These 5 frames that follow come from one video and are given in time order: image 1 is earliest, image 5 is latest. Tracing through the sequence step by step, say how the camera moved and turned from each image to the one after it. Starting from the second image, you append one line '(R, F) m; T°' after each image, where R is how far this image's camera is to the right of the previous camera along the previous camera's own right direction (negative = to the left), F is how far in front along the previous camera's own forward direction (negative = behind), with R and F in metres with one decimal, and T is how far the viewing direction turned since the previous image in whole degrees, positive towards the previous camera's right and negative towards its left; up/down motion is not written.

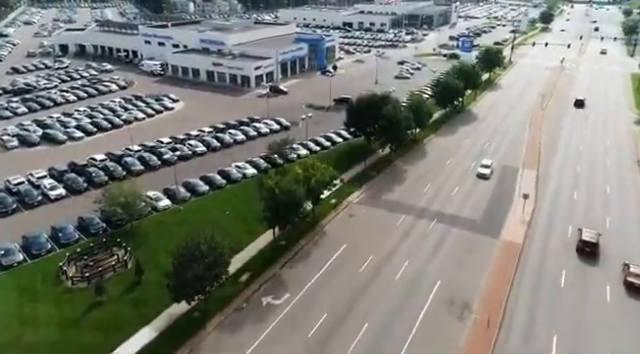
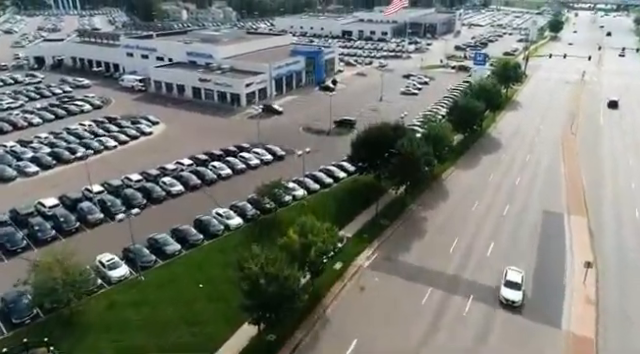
(-0.2, +7.8) m; 0°
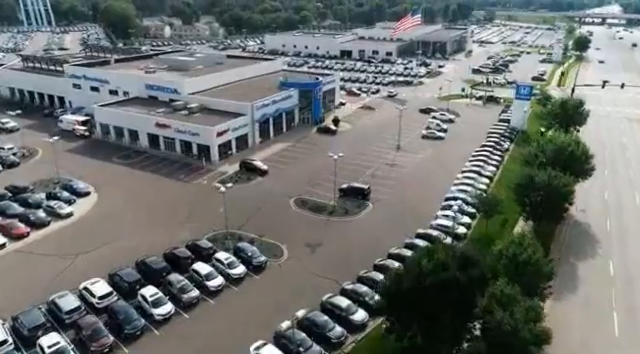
(-0.3, +17.2) m; +1°
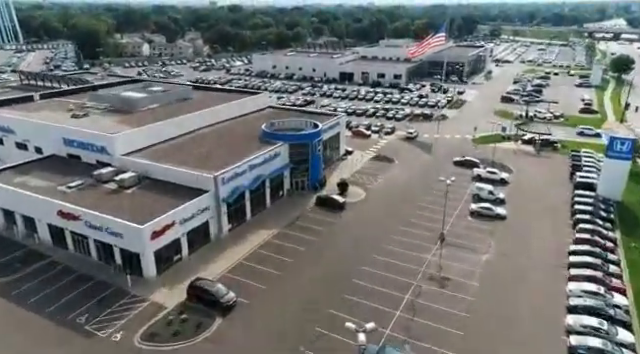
(-0.5, +18.9) m; +1°
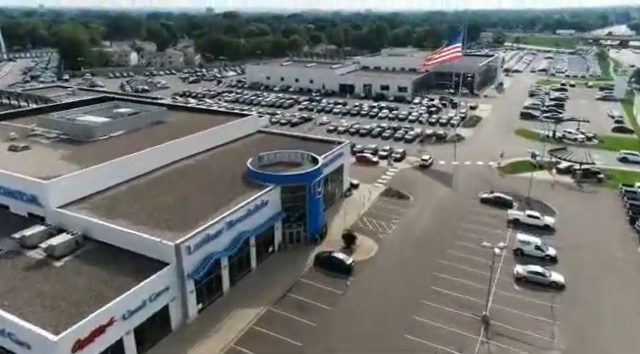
(-0.2, +9.1) m; 0°
